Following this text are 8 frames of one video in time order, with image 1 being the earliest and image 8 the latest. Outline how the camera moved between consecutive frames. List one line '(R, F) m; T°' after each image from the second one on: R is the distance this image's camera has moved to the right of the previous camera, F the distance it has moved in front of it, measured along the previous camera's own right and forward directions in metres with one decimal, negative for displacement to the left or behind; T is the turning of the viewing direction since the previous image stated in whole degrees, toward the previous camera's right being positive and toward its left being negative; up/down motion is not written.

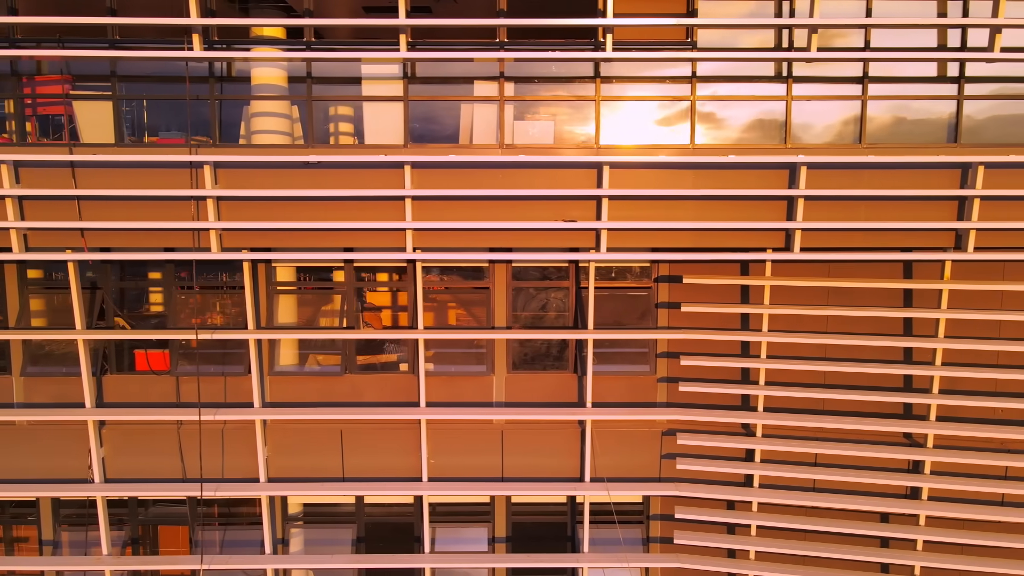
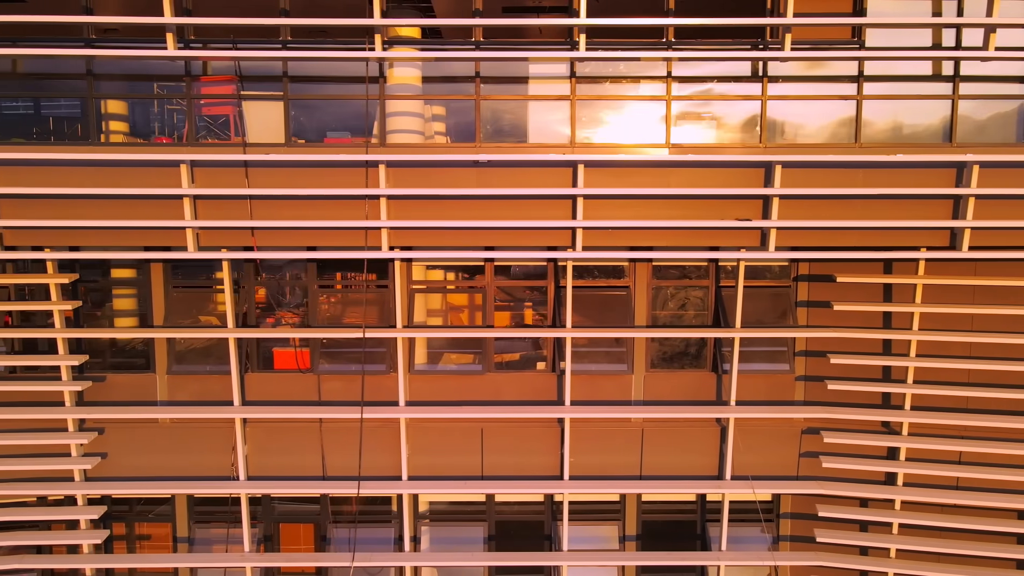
(-1.3, 0.0) m; 0°
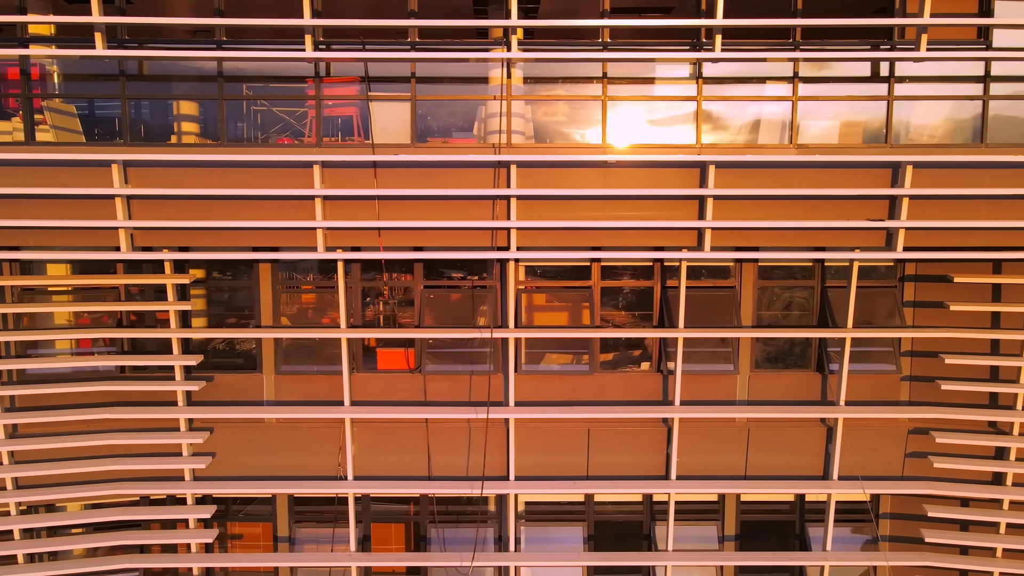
(-1.0, 0.0) m; 0°
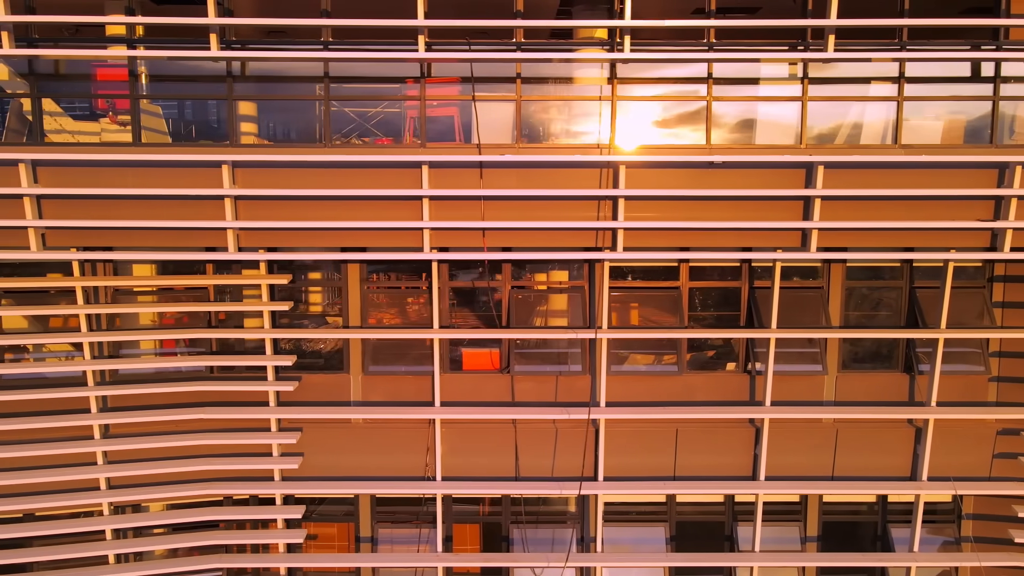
(-0.8, 0.0) m; 0°
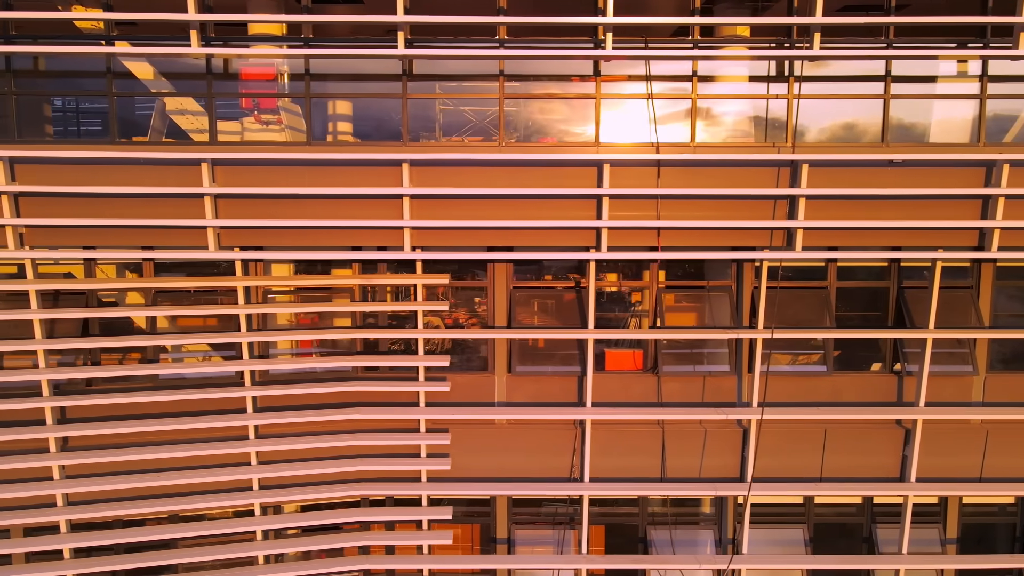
(-1.4, 0.0) m; 0°
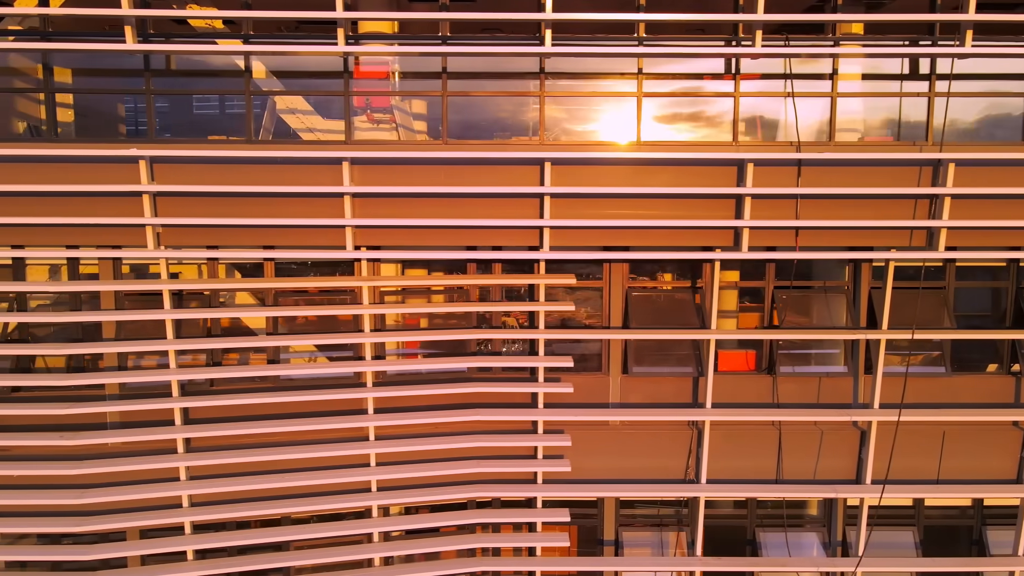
(-1.1, 0.0) m; 0°
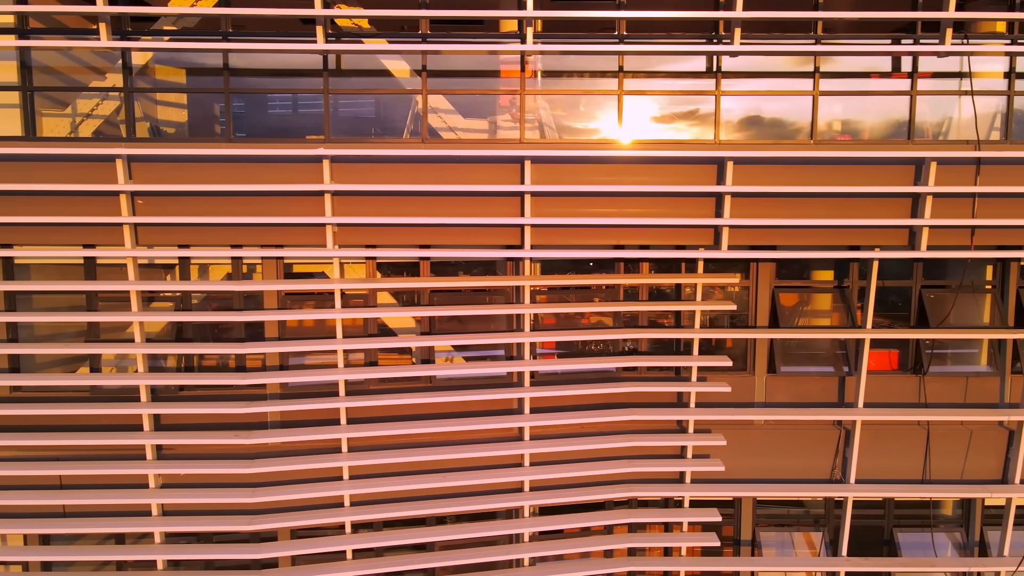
(-1.3, 0.0) m; 0°
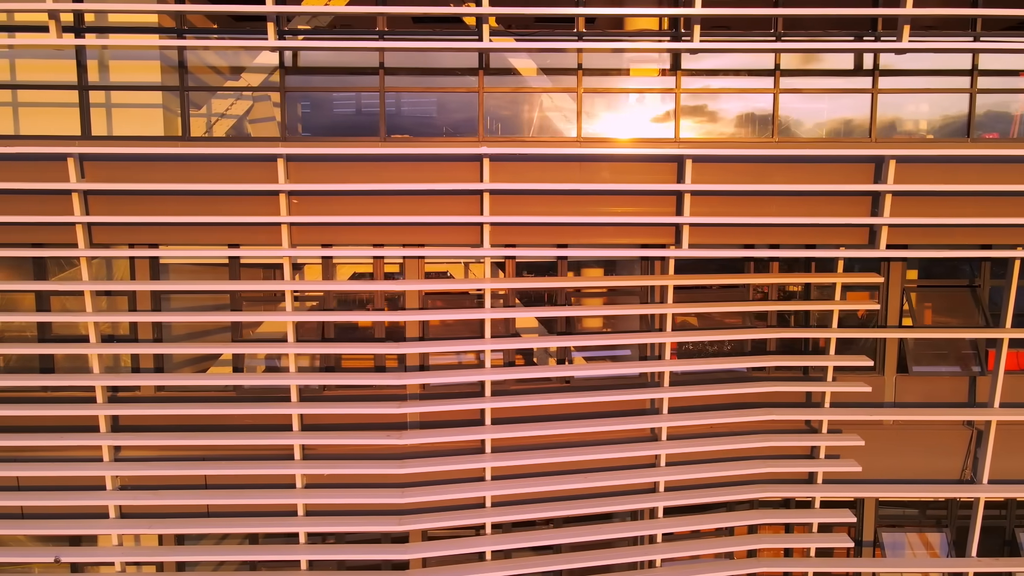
(-1.2, 0.0) m; 0°
